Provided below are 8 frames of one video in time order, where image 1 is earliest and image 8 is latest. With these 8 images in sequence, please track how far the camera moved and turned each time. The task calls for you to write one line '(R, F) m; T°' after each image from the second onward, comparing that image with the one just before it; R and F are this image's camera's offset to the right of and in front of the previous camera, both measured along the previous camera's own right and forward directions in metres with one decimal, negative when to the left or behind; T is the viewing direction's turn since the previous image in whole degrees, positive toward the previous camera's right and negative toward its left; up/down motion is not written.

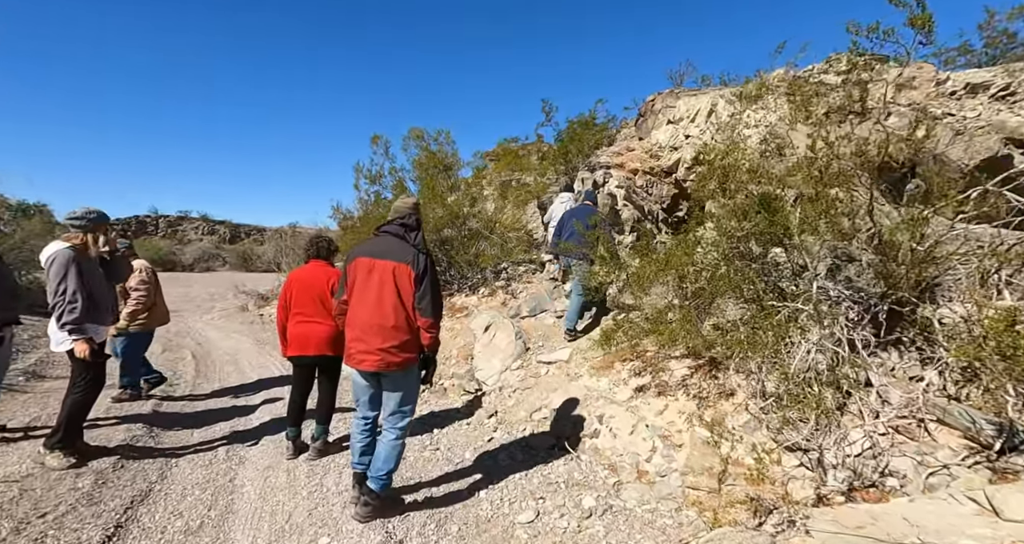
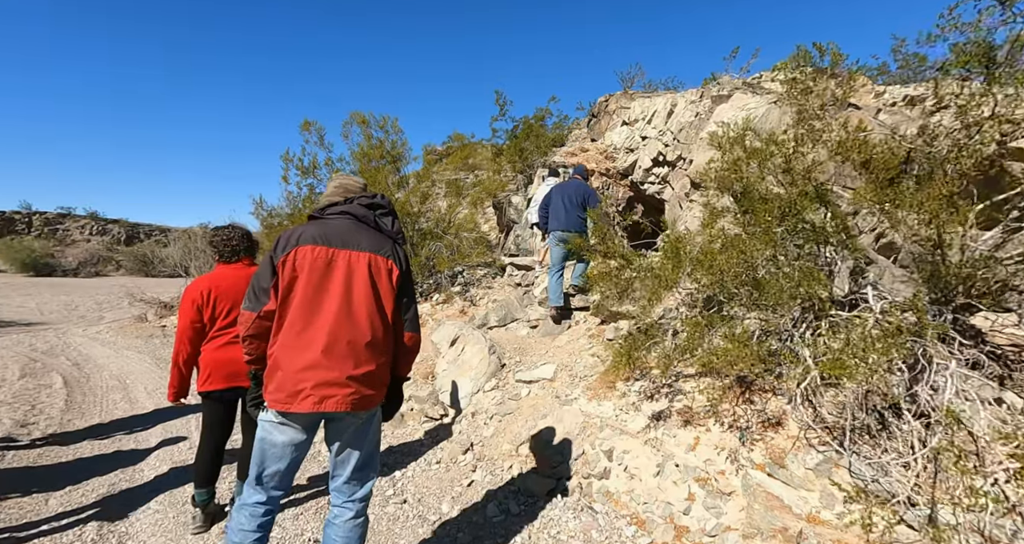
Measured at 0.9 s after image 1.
(-0.5, +1.1) m; +8°
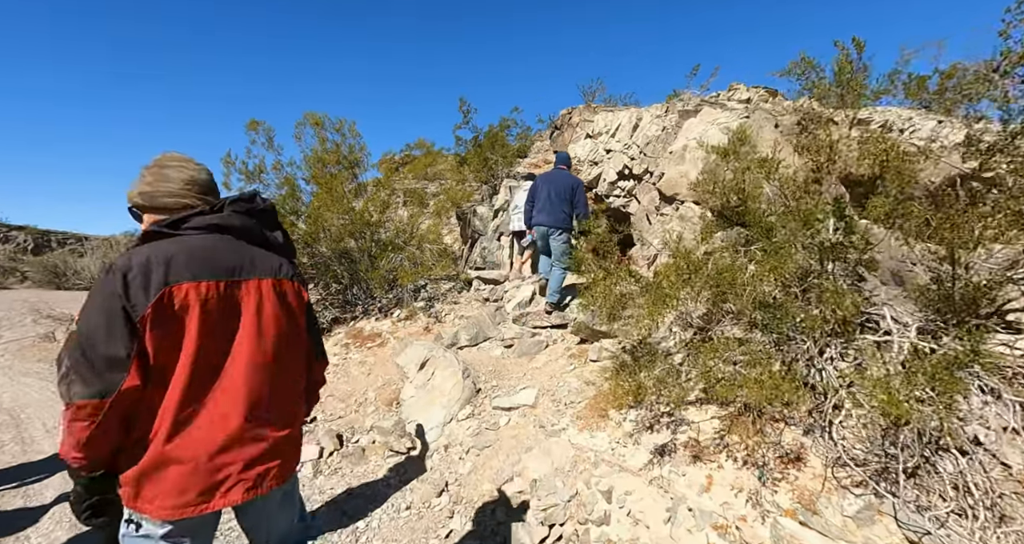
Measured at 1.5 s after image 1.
(-0.3, +0.5) m; +6°
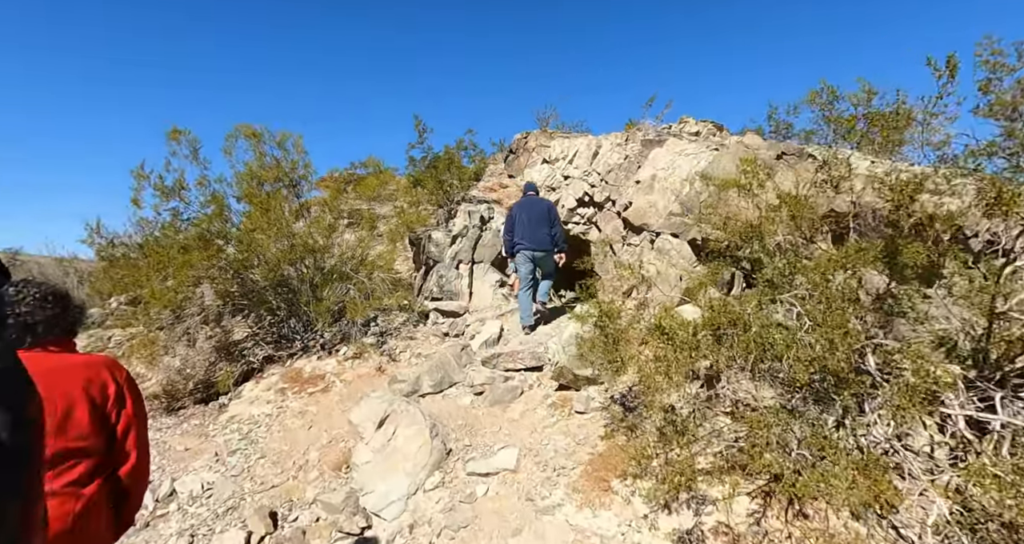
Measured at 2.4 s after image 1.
(-0.4, +0.7) m; +7°
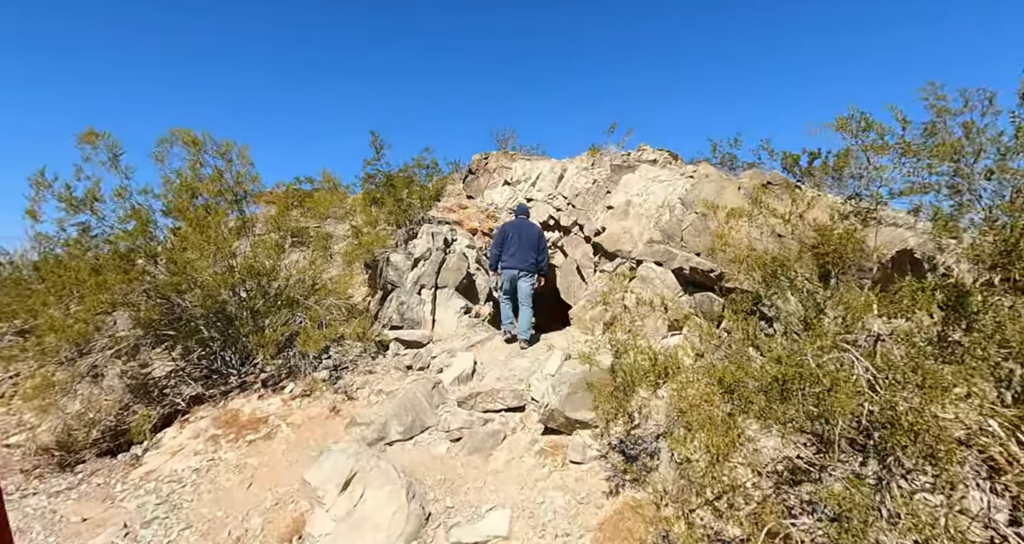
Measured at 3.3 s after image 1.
(-0.4, +0.6) m; +7°
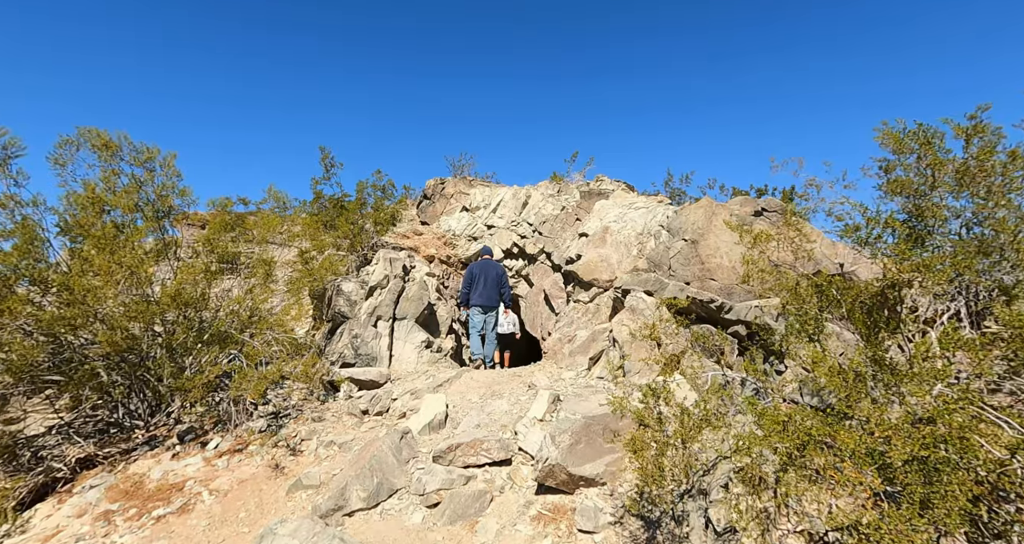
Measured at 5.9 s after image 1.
(-0.4, +0.7) m; +7°
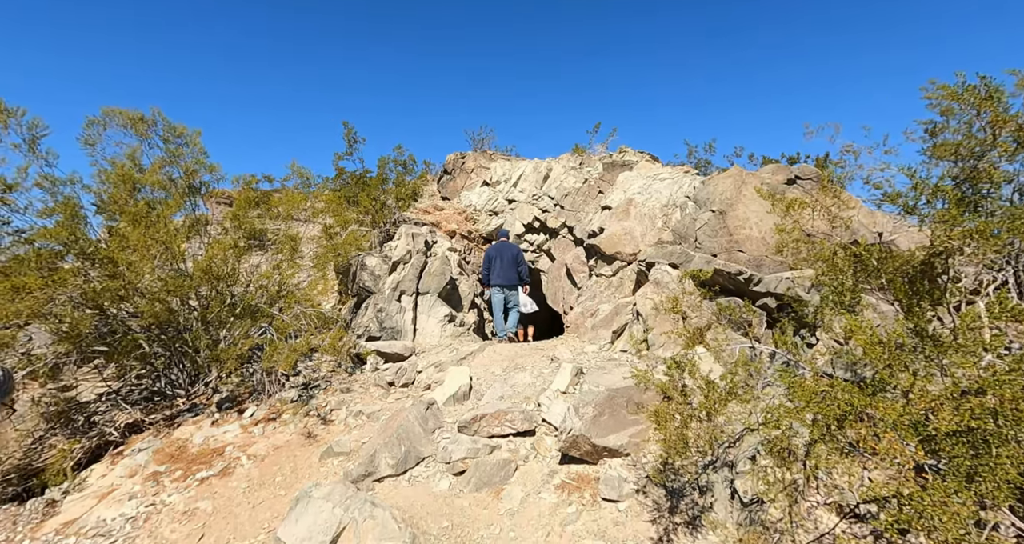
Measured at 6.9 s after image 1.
(0.0, 0.0) m; -3°
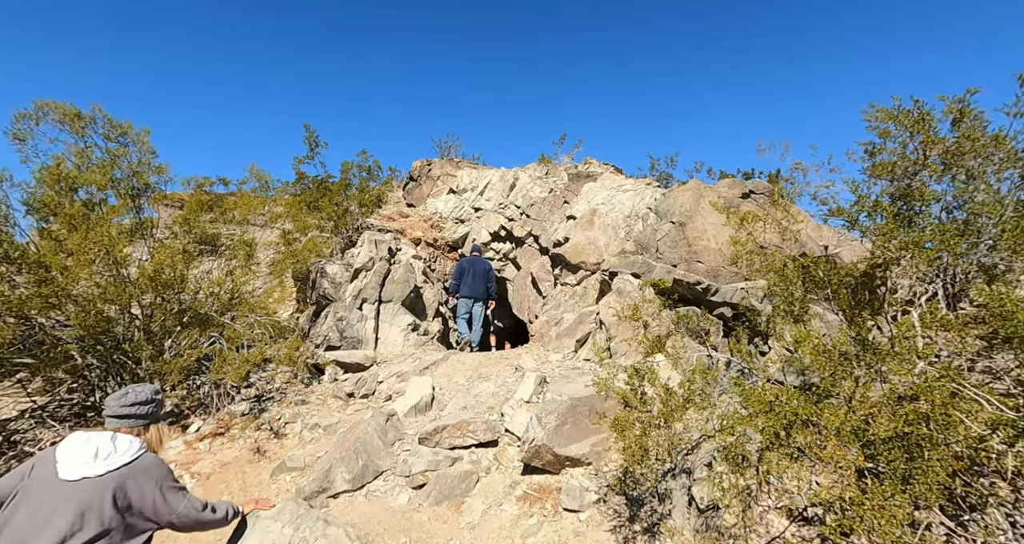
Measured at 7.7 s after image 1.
(0.0, 0.0) m; +4°
